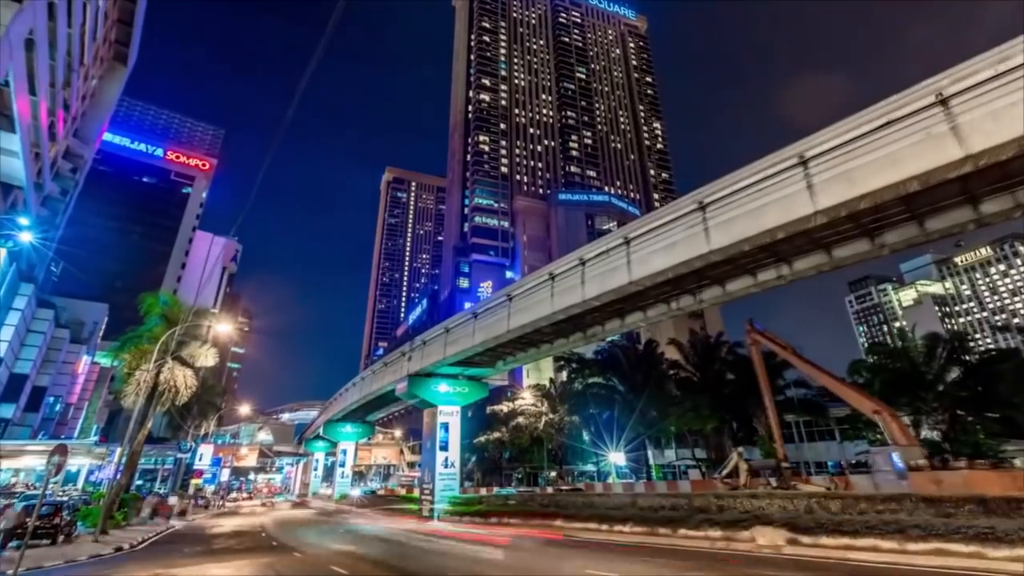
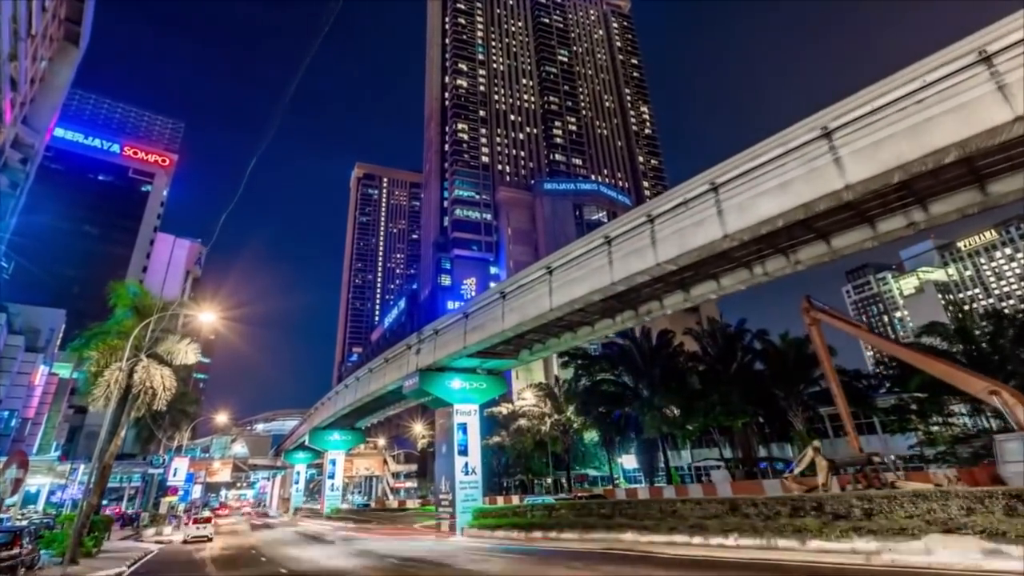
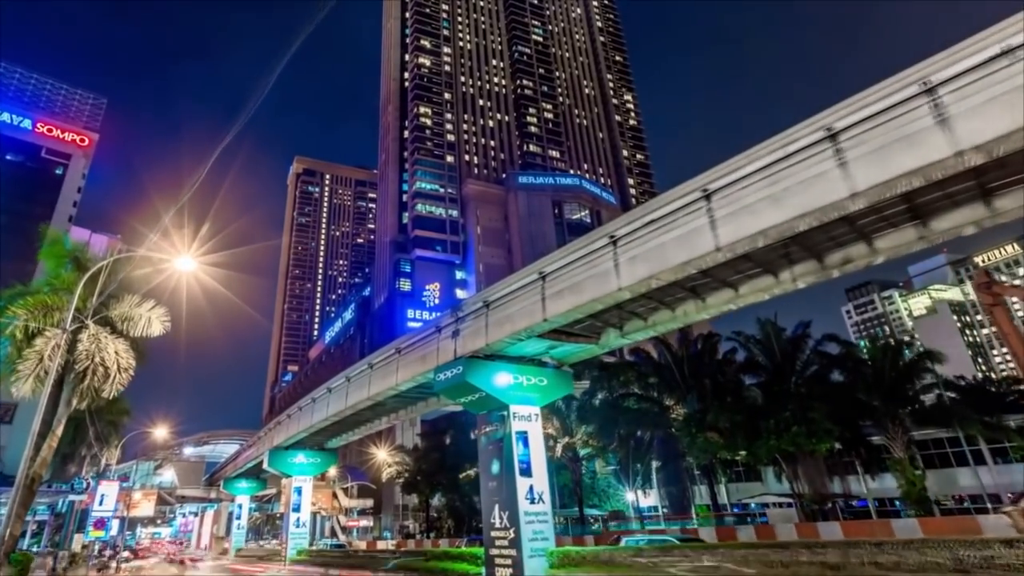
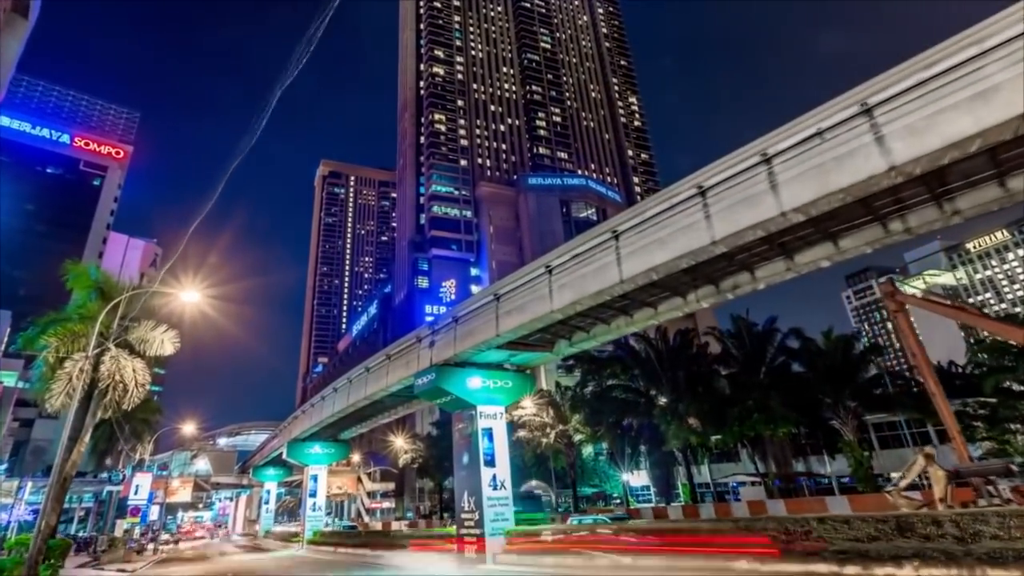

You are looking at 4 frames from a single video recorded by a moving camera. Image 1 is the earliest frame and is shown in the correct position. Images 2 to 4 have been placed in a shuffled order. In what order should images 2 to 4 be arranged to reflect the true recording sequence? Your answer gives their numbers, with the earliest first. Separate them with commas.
2, 4, 3
